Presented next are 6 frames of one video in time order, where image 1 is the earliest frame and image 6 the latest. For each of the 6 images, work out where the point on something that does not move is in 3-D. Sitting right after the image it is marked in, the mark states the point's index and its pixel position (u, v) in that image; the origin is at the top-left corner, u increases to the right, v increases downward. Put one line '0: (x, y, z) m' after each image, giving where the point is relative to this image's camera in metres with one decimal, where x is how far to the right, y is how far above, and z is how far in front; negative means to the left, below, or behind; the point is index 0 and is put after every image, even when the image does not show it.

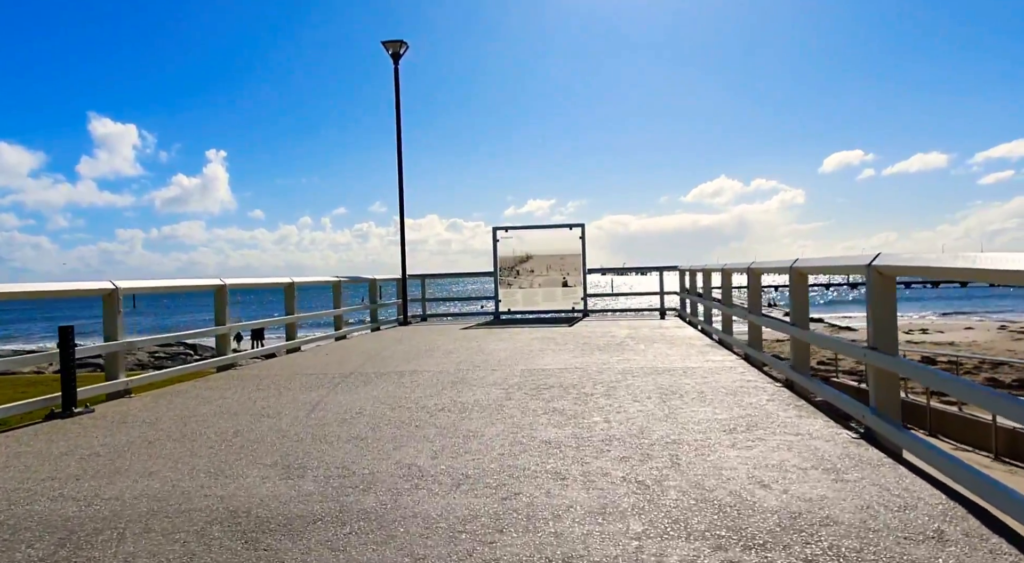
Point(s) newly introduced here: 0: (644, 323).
0: (+2.5, -0.8, +11.7) m
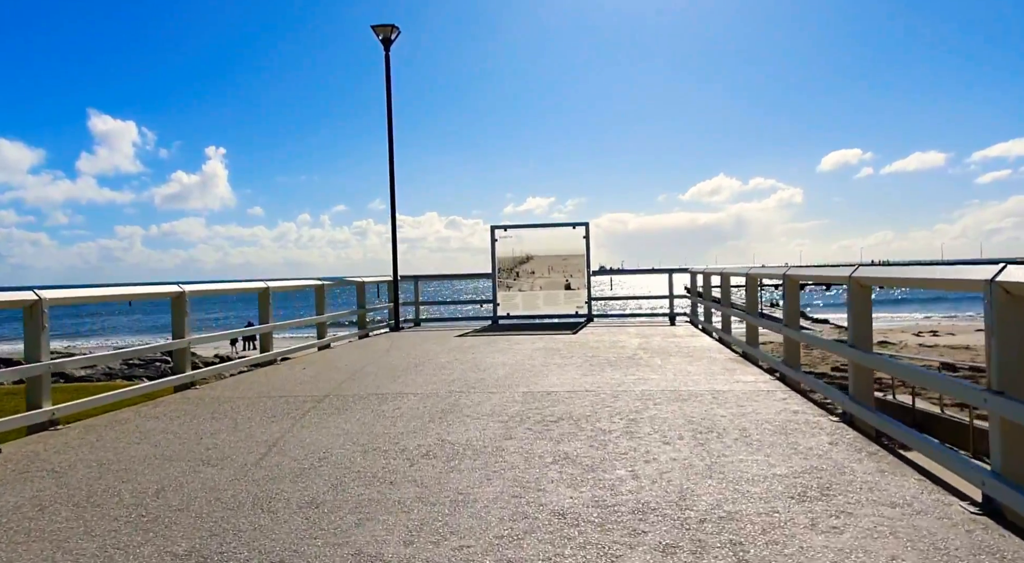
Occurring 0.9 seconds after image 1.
0: (+2.5, -0.9, +10.8) m
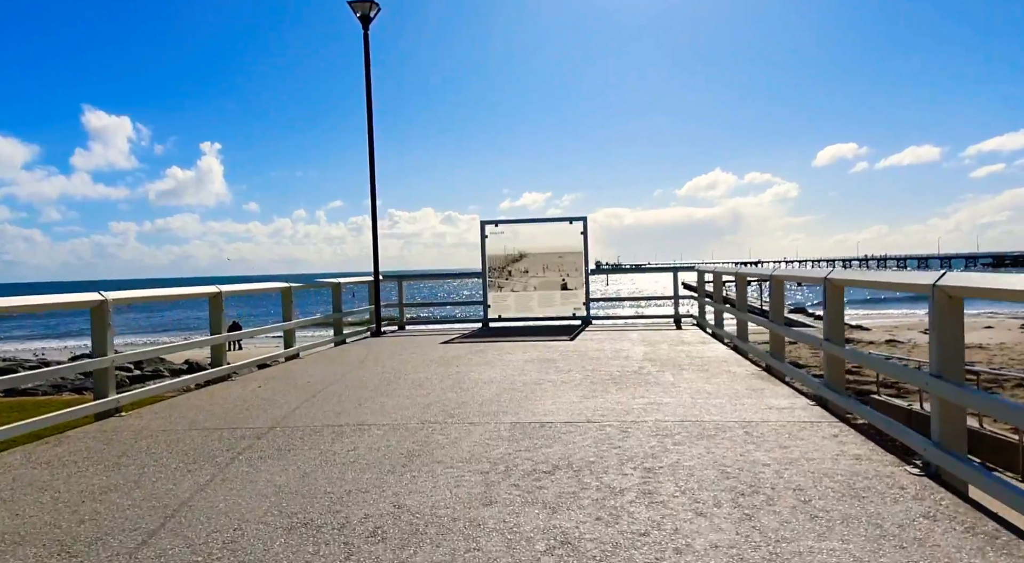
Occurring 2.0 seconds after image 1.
0: (+2.4, -0.9, +9.7) m
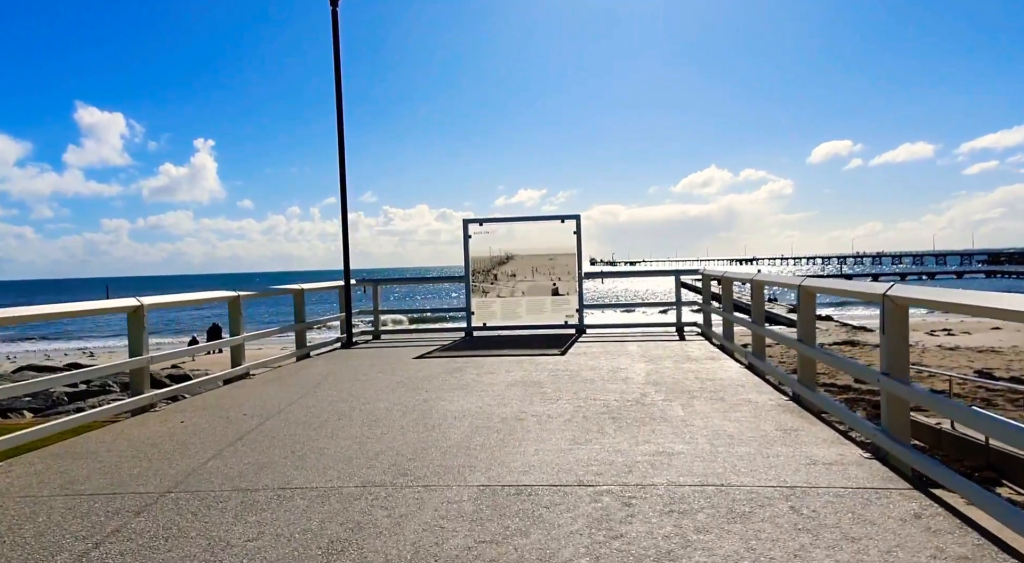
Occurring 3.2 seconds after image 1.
0: (+2.1, -1.0, +8.6) m
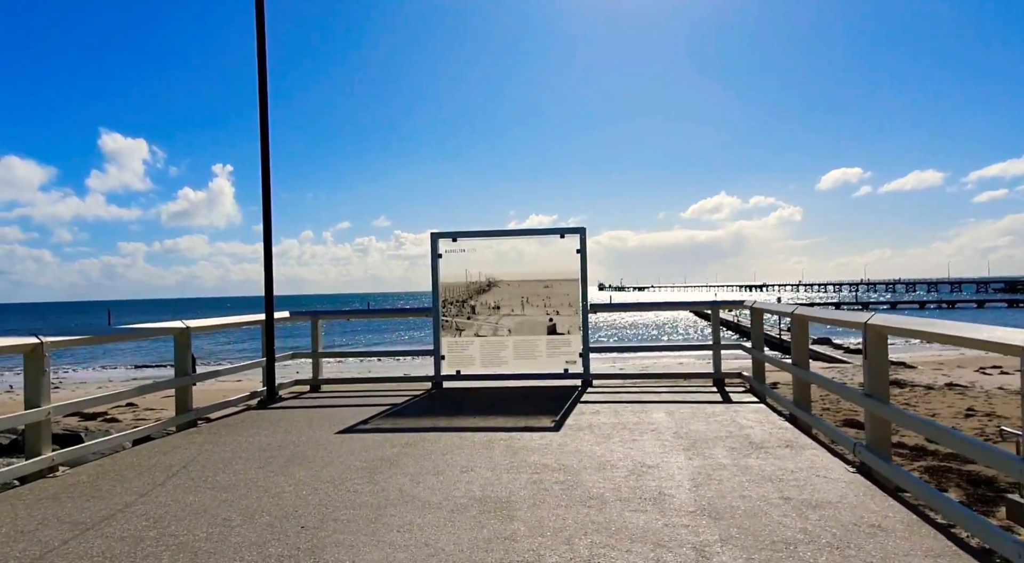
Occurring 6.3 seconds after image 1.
0: (+1.8, -1.4, +5.7) m
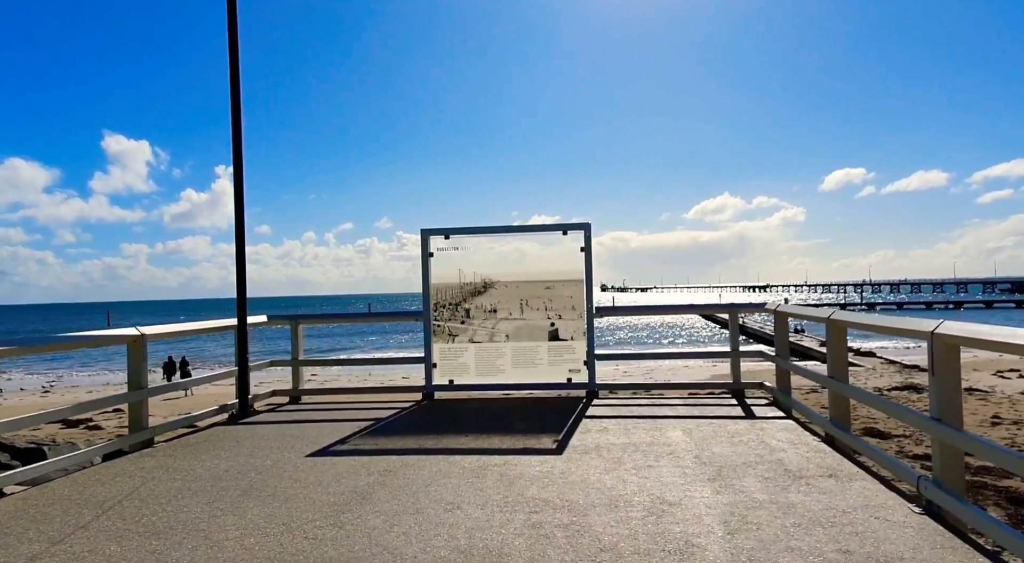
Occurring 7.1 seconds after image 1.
0: (+1.8, -1.4, +4.9) m
